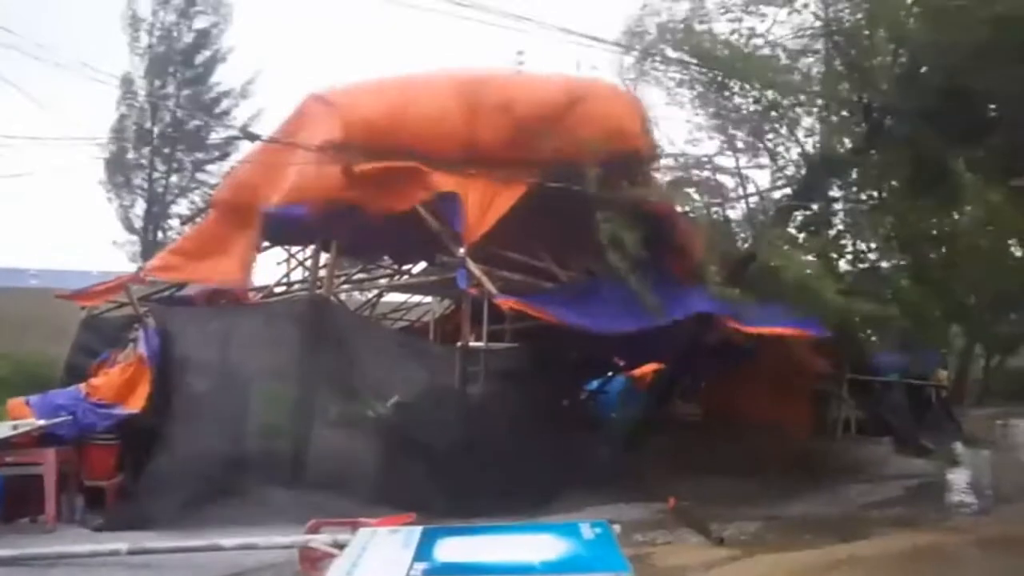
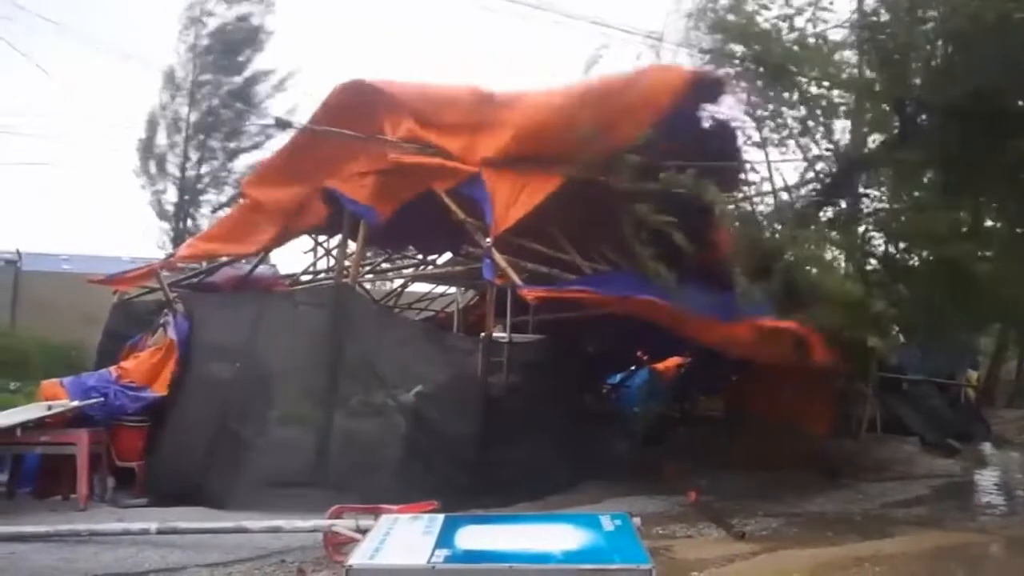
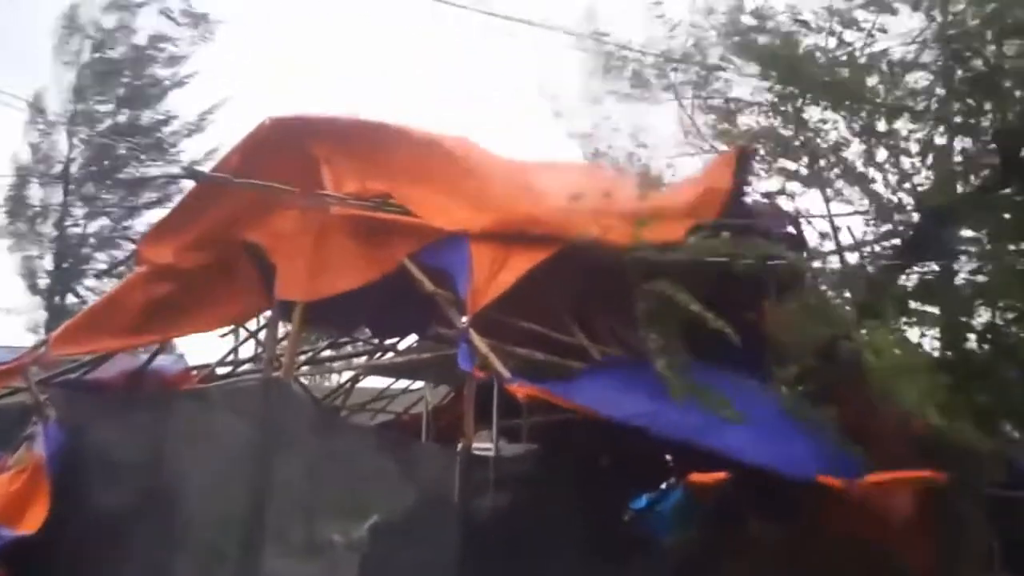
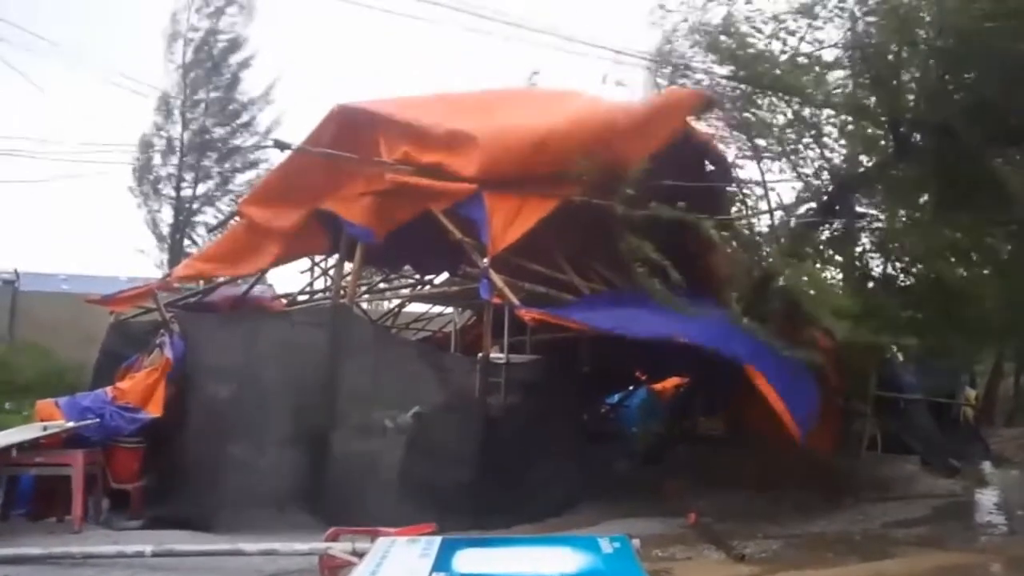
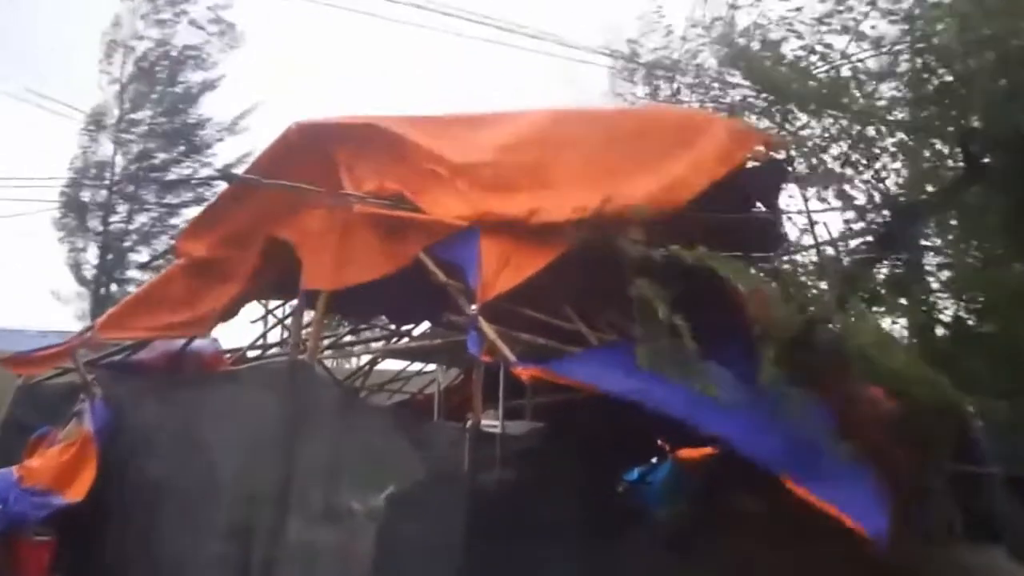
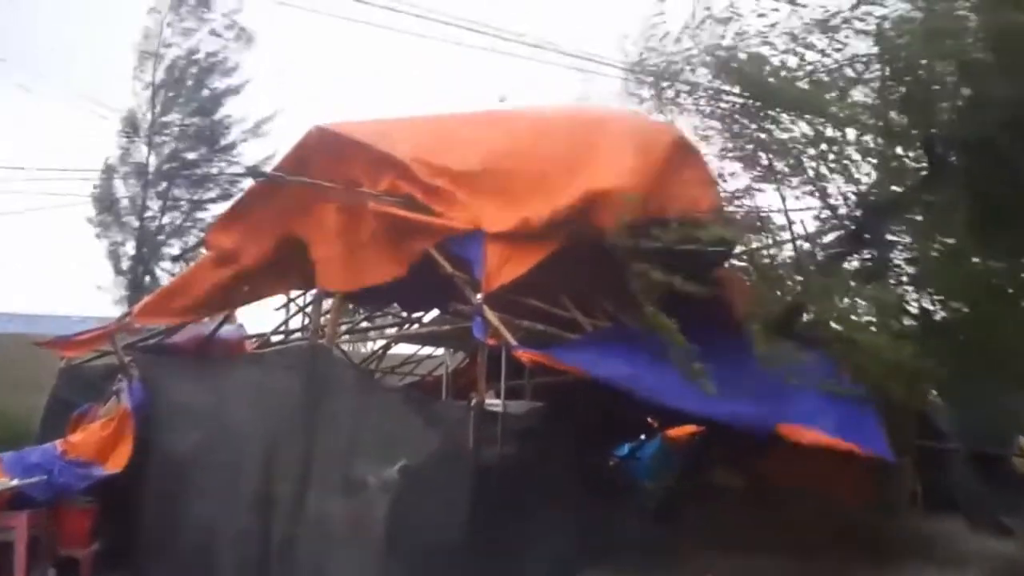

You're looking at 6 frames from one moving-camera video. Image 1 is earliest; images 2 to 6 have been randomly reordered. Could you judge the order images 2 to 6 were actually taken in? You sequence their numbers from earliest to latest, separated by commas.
2, 4, 6, 5, 3
